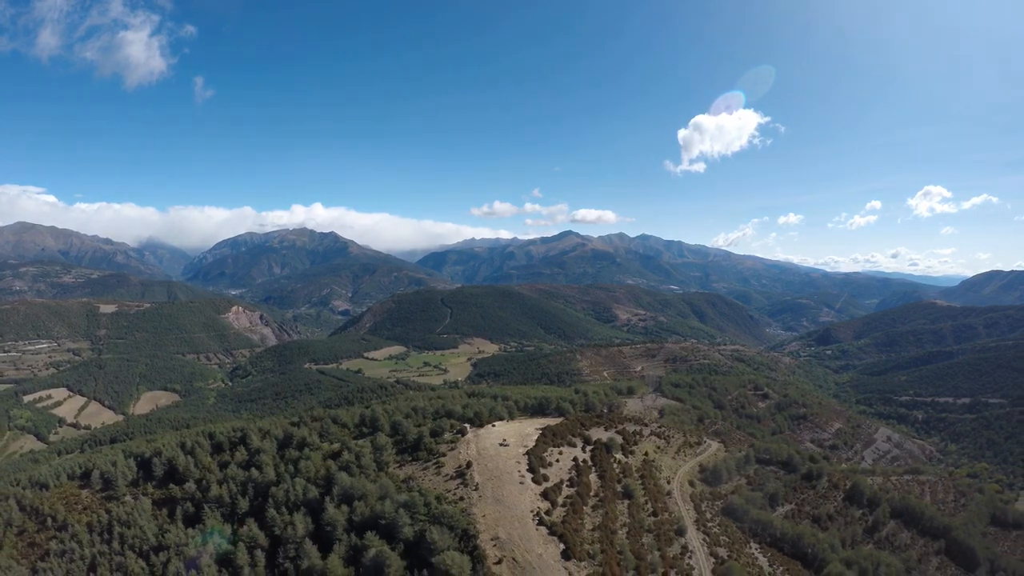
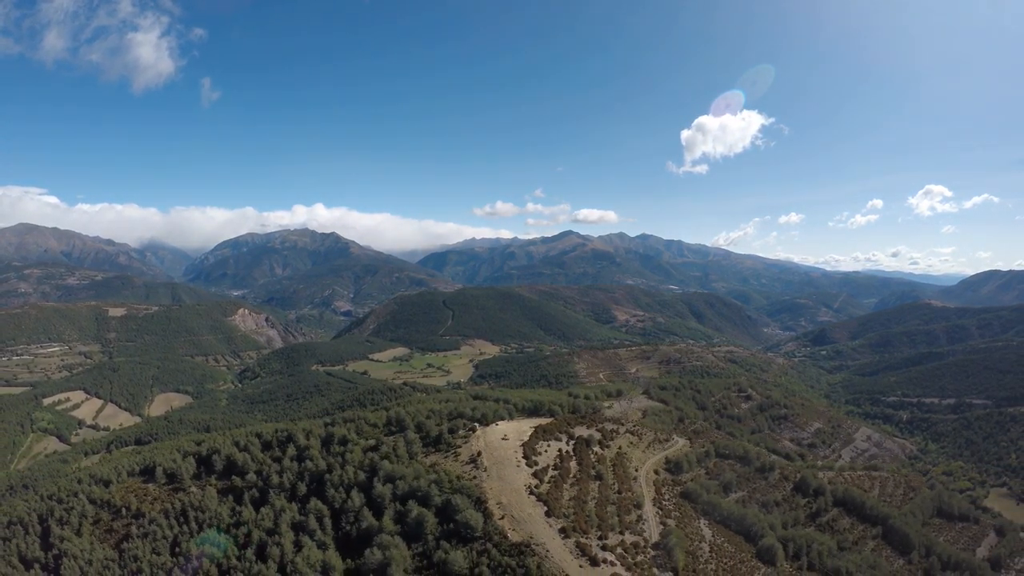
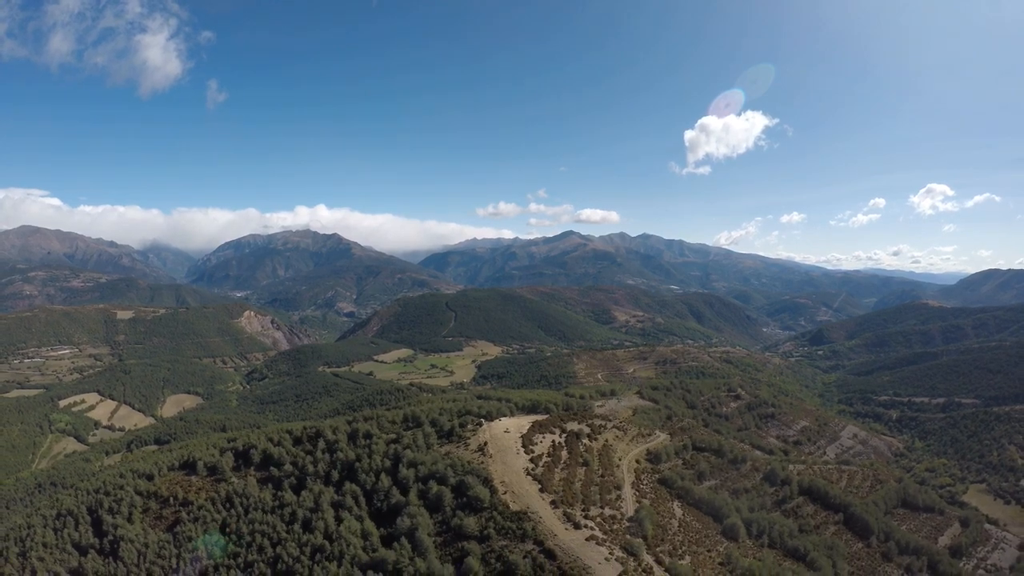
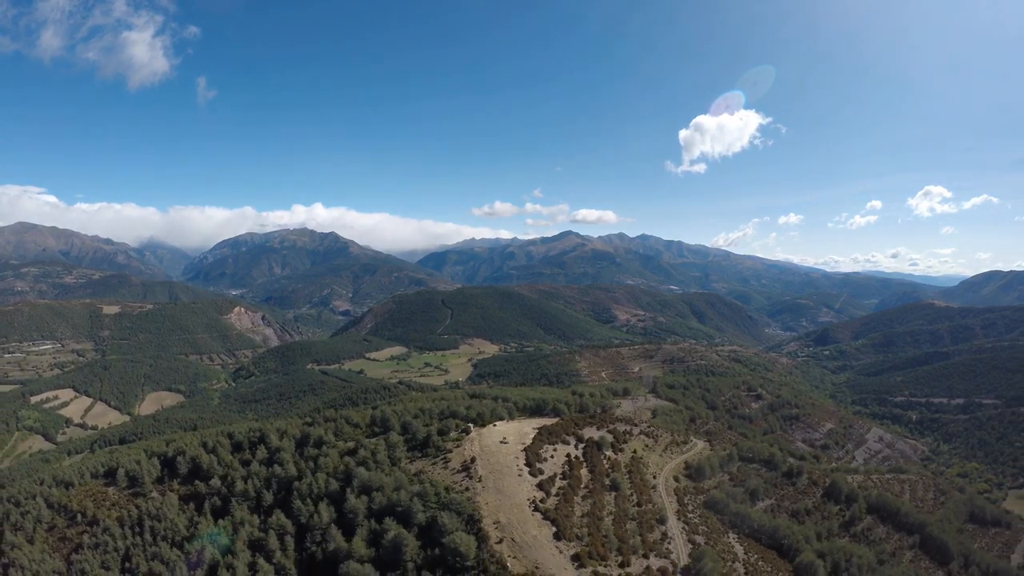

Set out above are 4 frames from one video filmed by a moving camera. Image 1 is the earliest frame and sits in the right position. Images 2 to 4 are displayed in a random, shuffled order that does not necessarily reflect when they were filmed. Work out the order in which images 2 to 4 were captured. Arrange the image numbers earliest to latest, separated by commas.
4, 2, 3
